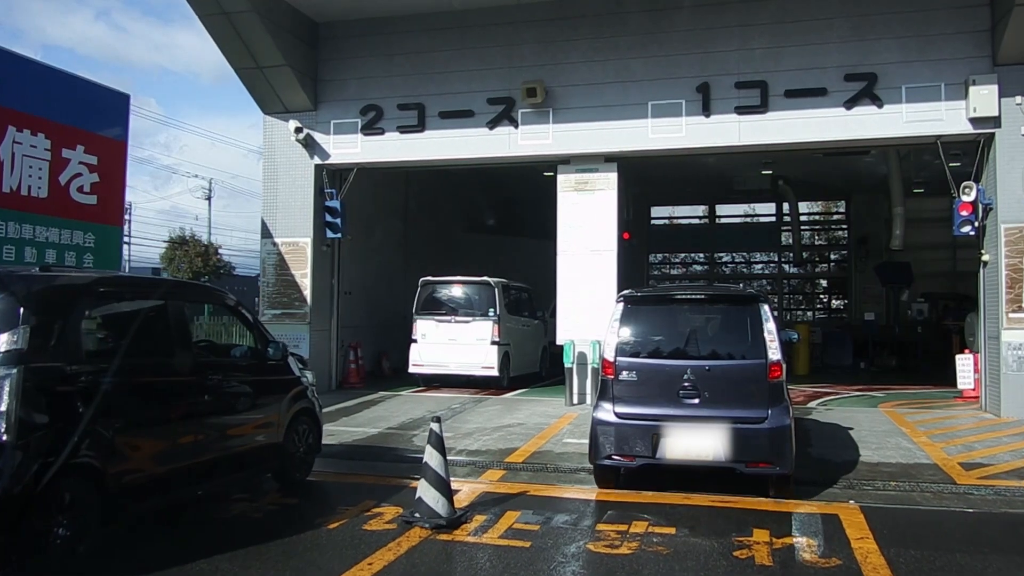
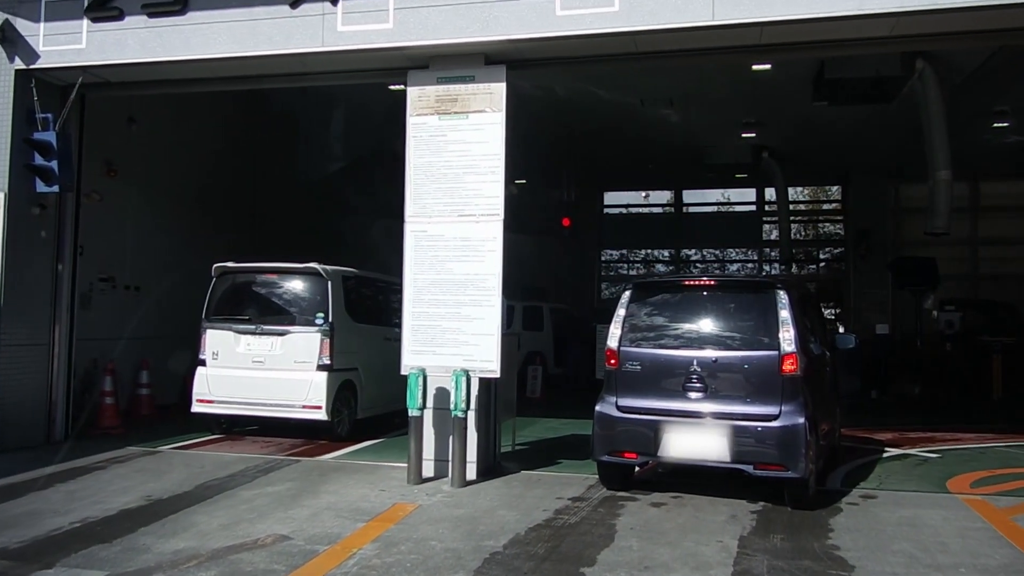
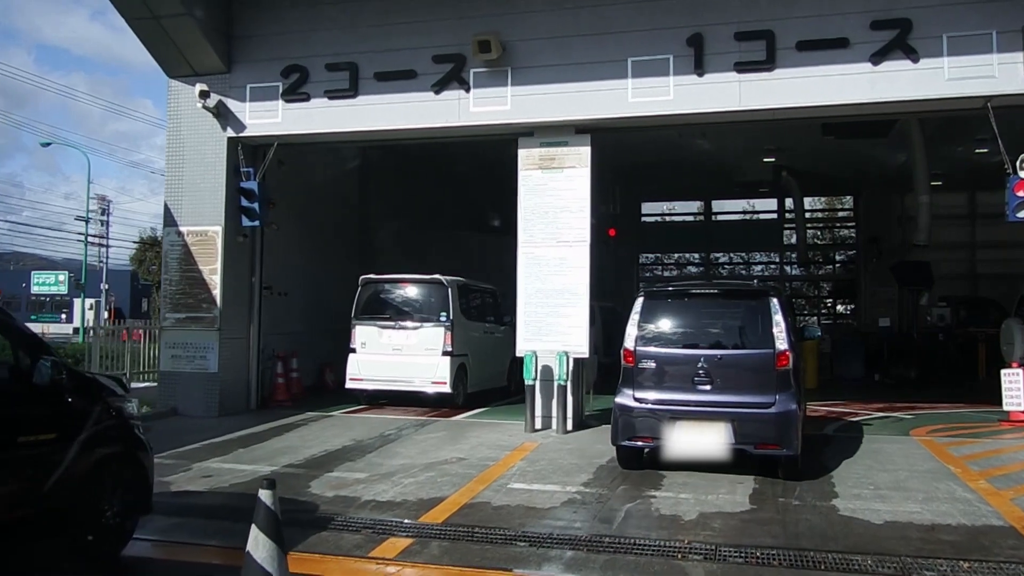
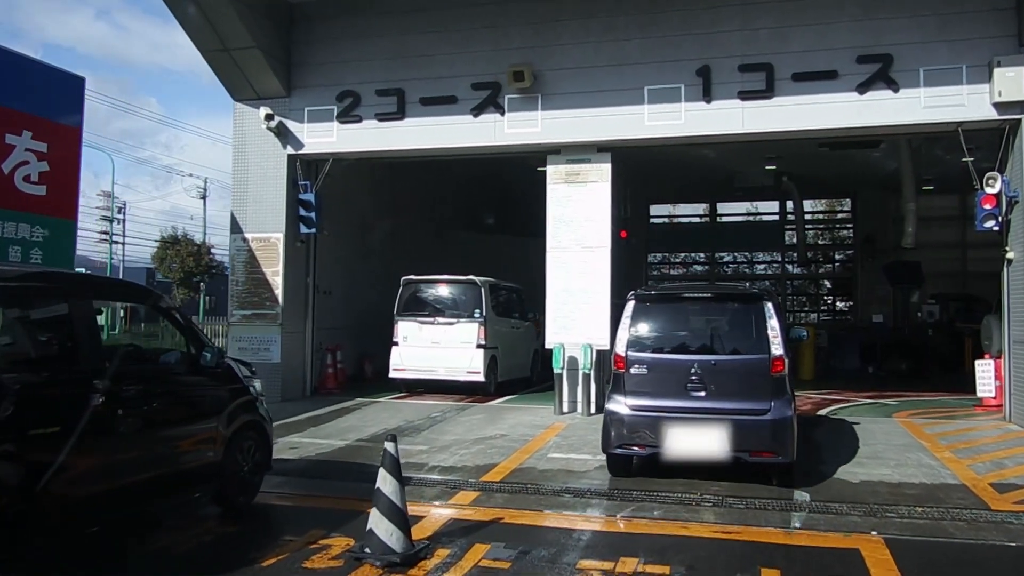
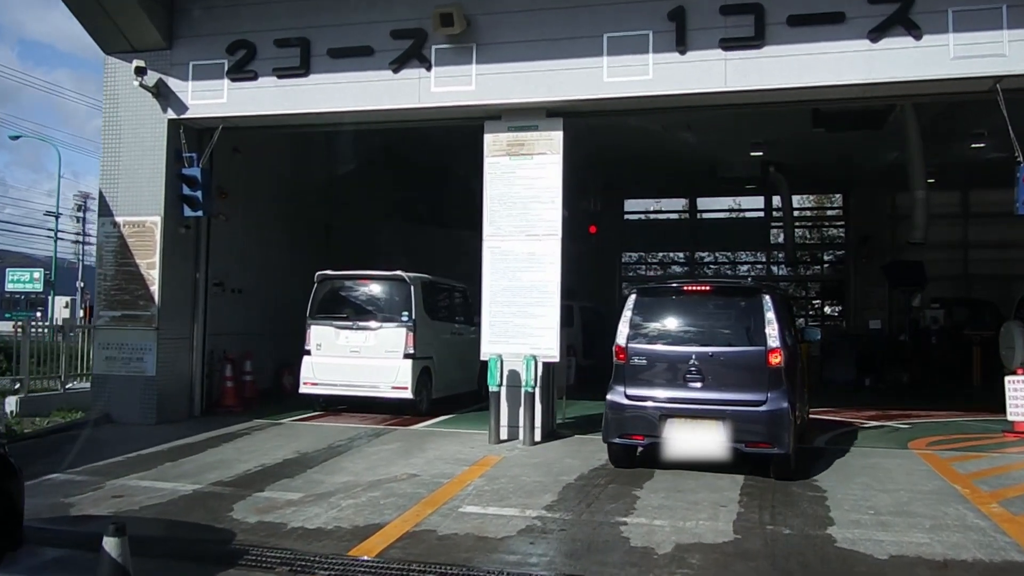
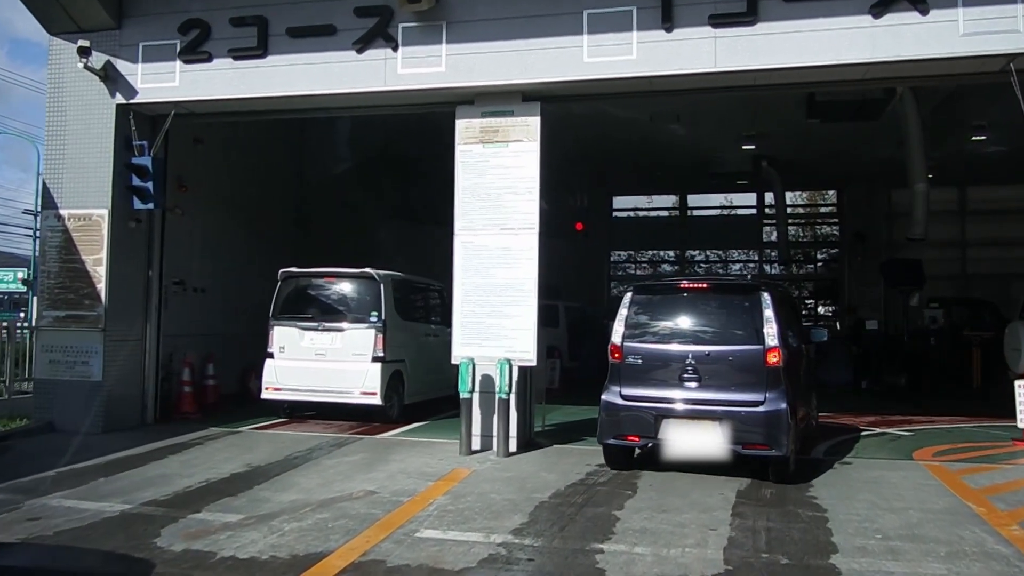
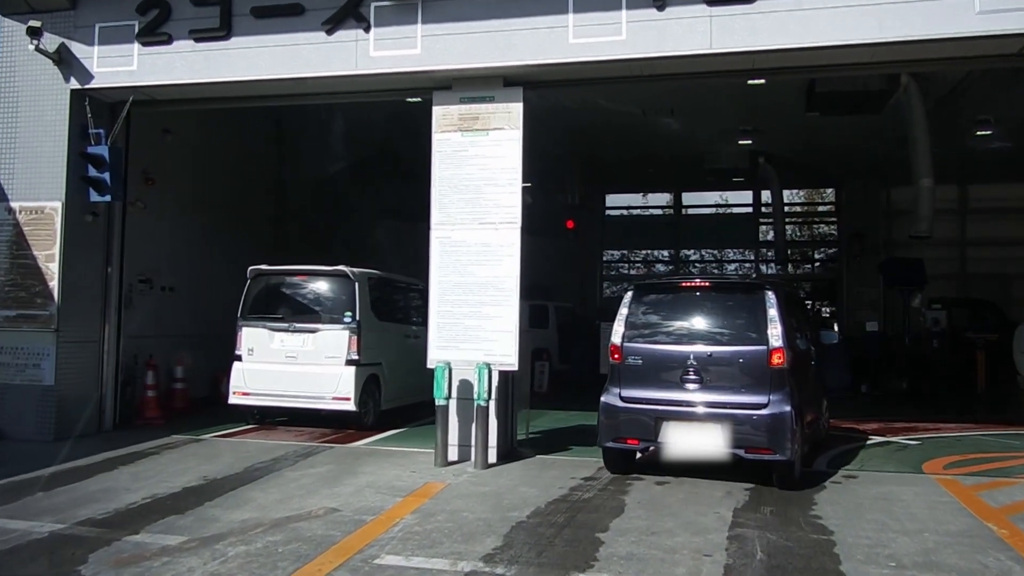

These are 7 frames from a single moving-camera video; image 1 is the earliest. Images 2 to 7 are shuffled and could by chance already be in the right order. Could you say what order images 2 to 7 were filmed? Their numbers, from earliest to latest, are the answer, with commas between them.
4, 3, 5, 6, 7, 2
